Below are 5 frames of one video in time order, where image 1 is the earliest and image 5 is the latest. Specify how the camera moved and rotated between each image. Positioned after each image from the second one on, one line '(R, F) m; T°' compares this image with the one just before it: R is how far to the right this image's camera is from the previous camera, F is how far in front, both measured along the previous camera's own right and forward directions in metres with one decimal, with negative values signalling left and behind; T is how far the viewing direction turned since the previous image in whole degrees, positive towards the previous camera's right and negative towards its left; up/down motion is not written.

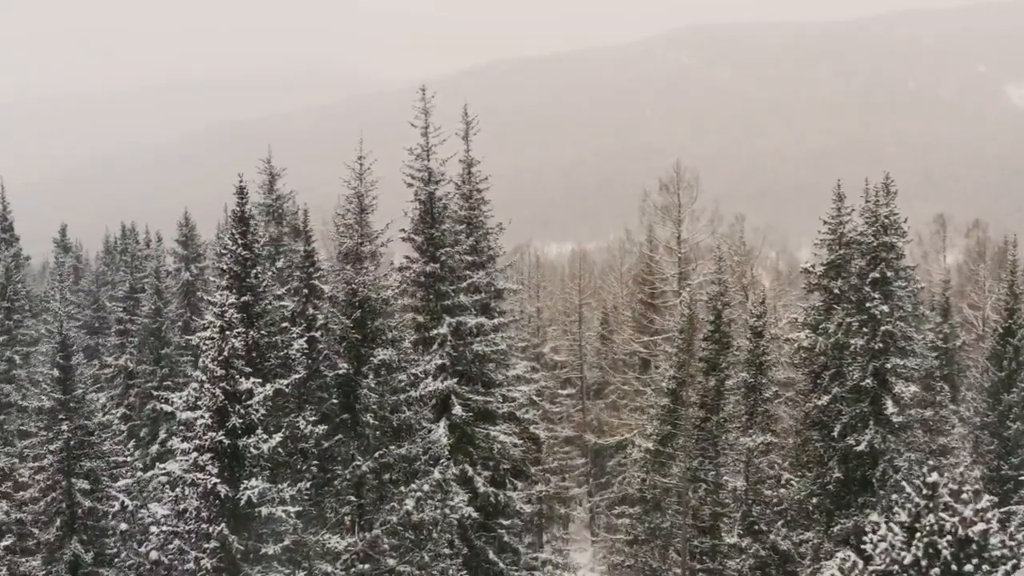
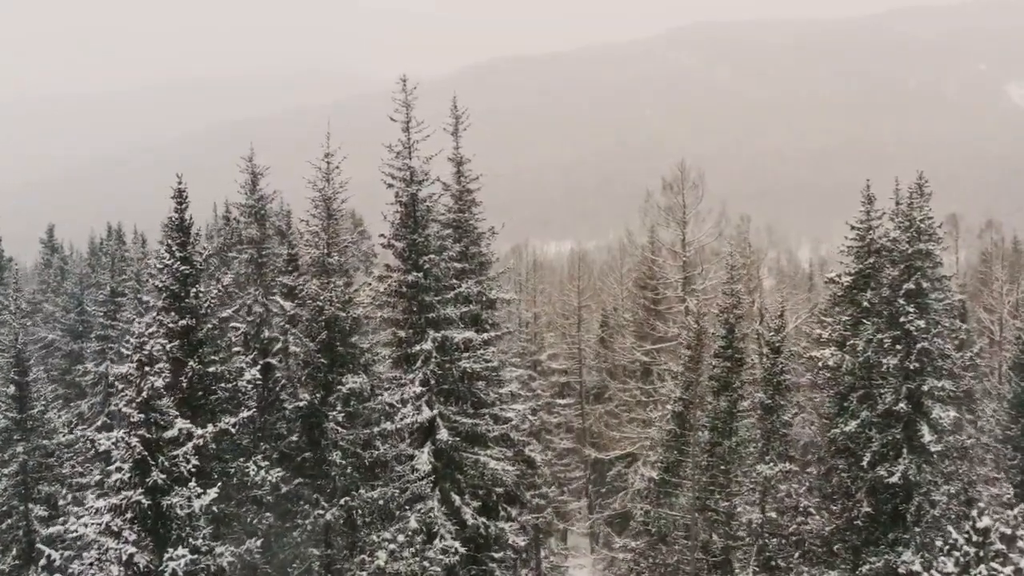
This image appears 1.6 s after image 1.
(+0.2, +1.9) m; 0°
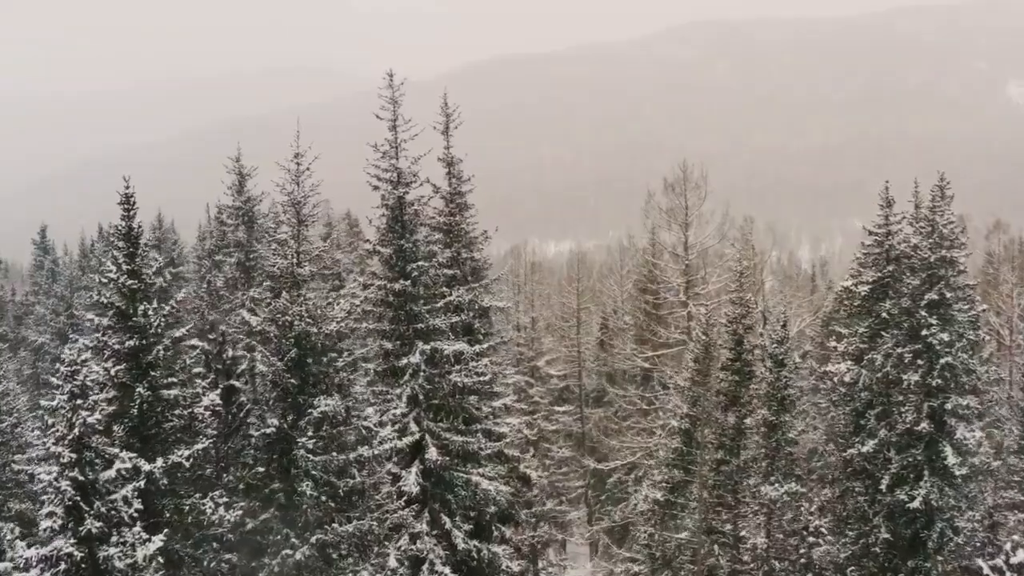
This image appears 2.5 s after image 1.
(+0.2, +1.1) m; 0°
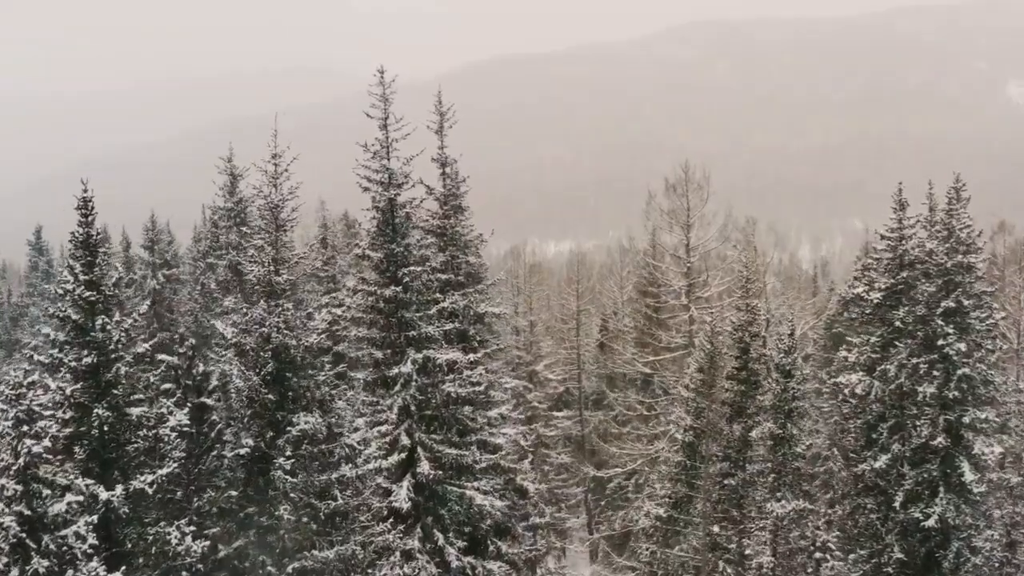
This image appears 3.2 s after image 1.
(+0.1, +0.7) m; 0°
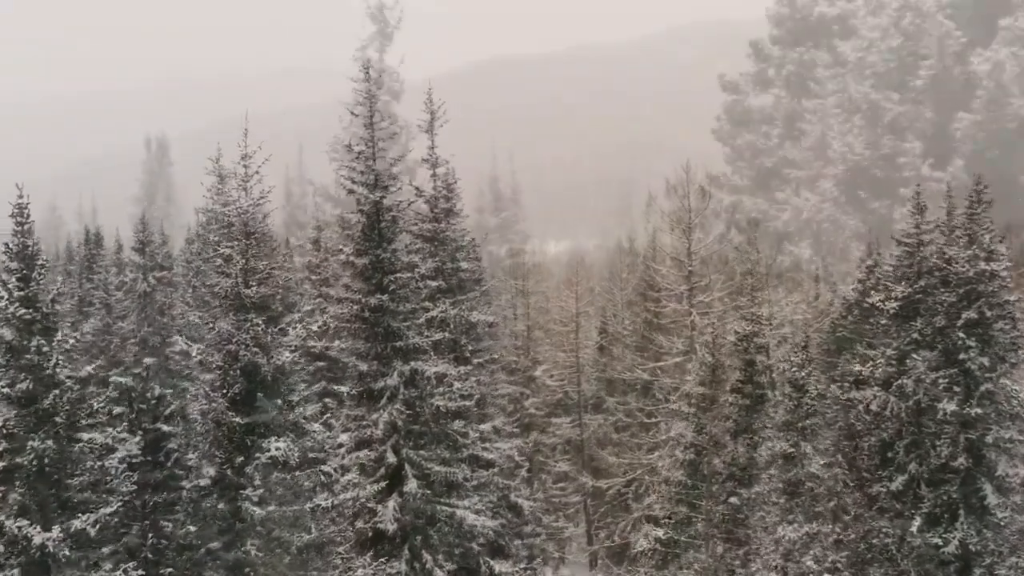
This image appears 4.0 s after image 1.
(+0.2, +0.9) m; 0°
